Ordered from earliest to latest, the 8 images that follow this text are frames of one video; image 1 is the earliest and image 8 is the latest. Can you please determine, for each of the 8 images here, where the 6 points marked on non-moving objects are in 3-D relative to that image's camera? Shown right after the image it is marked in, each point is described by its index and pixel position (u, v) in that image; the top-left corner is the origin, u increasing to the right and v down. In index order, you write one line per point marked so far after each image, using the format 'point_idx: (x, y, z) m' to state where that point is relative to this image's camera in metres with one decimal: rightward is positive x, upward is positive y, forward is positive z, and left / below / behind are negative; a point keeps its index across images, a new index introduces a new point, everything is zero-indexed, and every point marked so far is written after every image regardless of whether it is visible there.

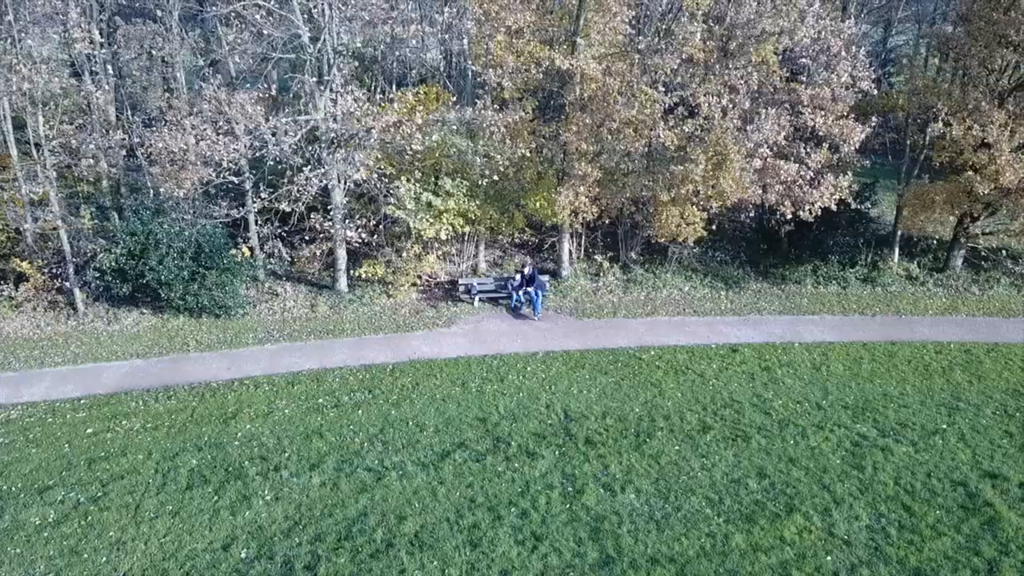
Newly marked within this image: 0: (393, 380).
0: (-2.1, -1.6, +14.4) m
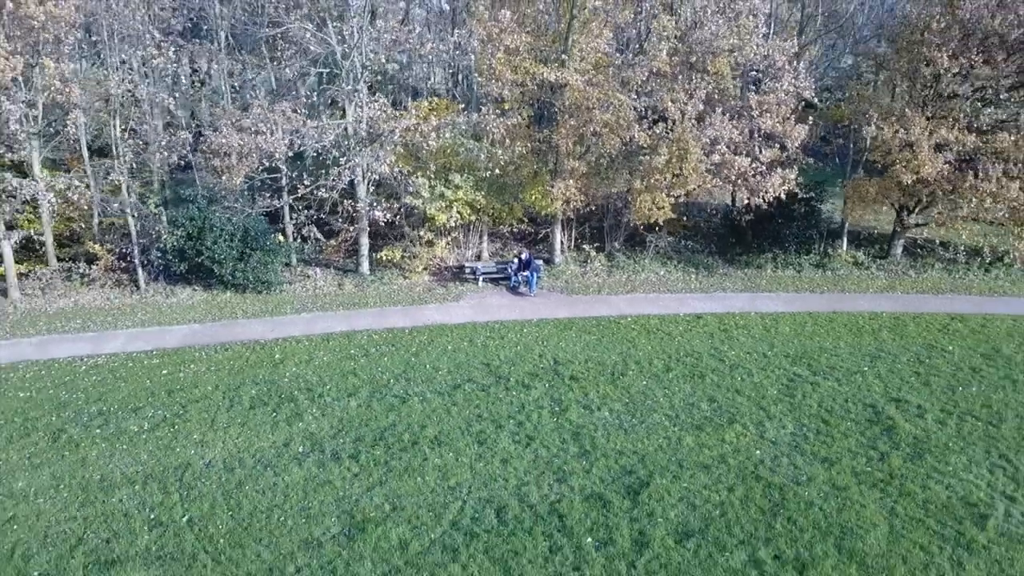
0: (-2.1, -1.0, +17.3) m
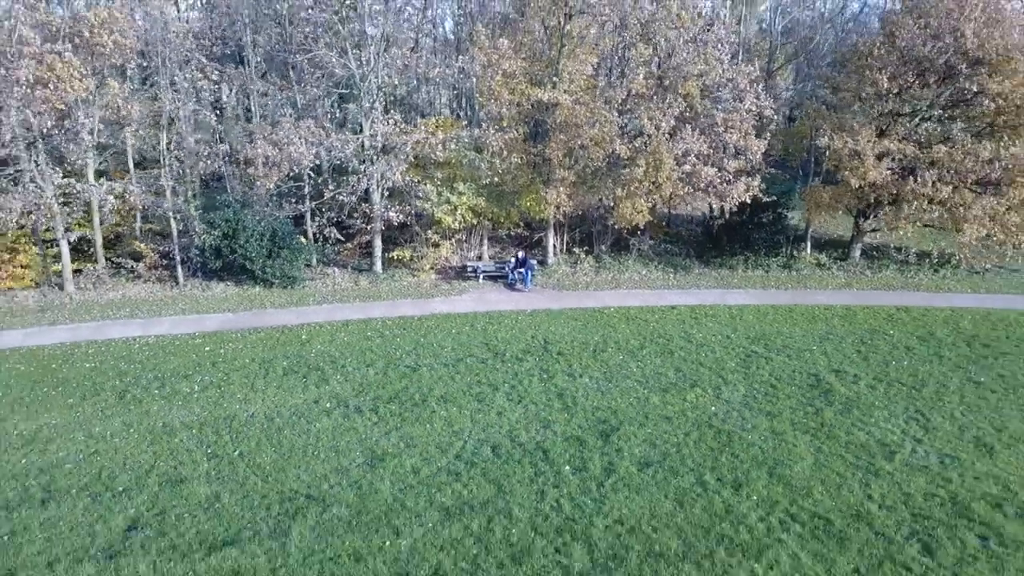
0: (-2.2, -0.8, +19.8) m
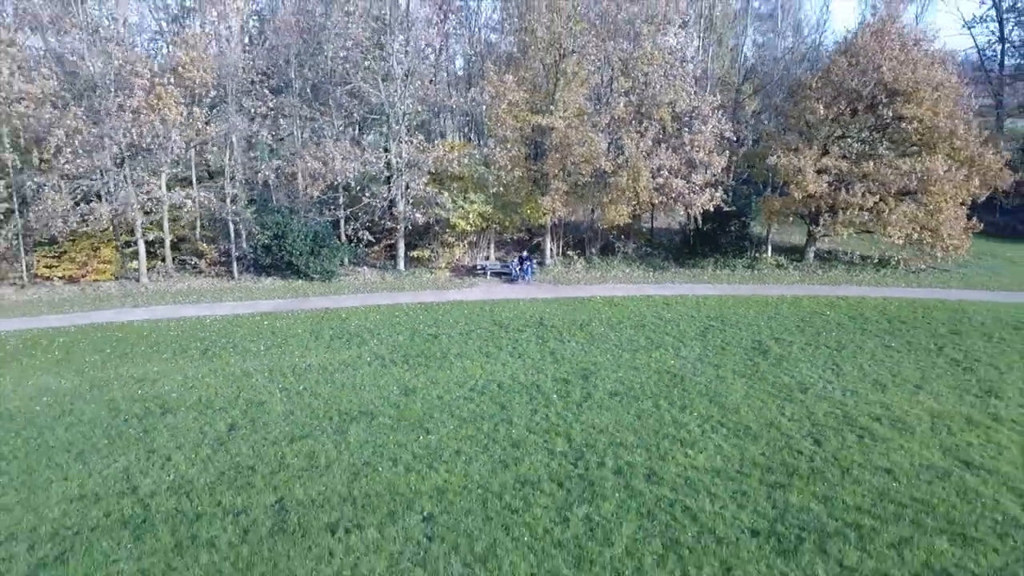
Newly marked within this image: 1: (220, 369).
0: (-2.1, -0.5, +23.9) m
1: (-6.5, -1.8, +18.5) m
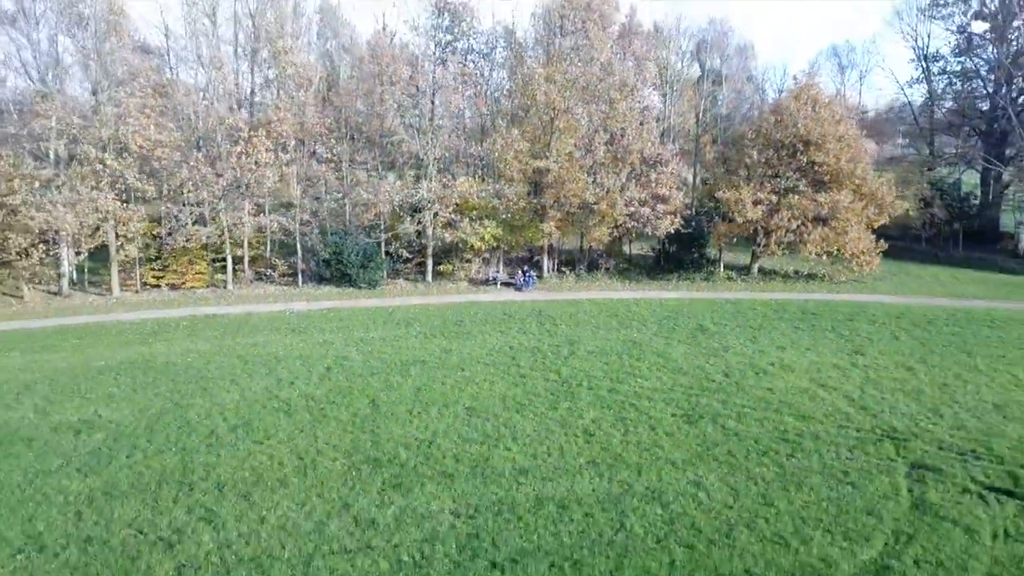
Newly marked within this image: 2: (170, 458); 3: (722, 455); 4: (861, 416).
0: (-1.9, -0.6, +31.0) m
1: (-6.2, -1.6, +25.6) m
2: (-6.6, -3.3, +16.2) m
3: (+4.1, -3.2, +16.3) m
4: (+7.9, -2.8, +18.8) m
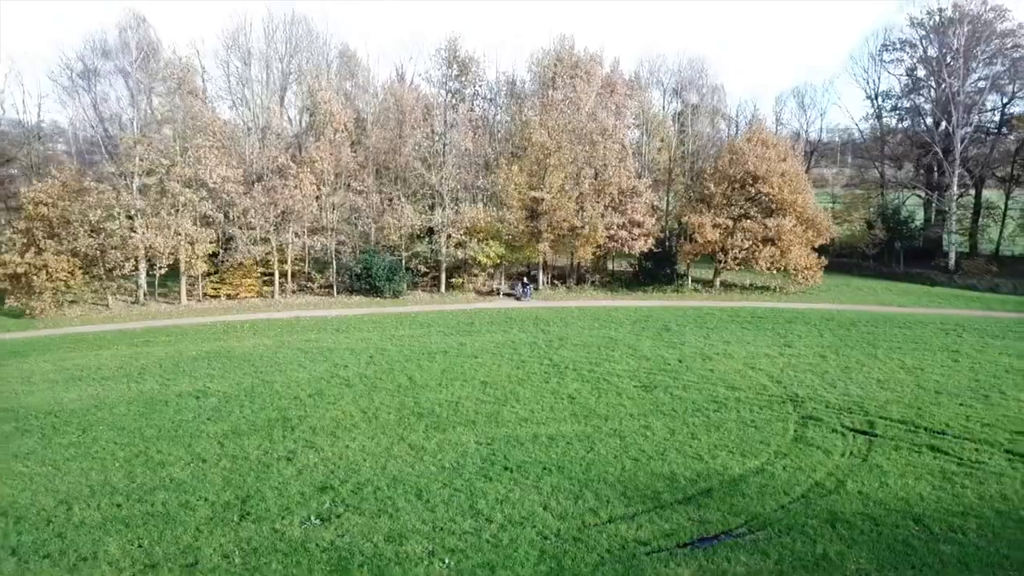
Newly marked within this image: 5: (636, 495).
0: (-1.9, -1.0, +37.5) m
1: (-6.2, -1.9, +32.0) m
2: (-6.5, -3.4, +22.6) m
3: (+4.2, -3.3, +22.7) m
4: (+8.0, -3.0, +25.3) m
5: (+2.5, -4.2, +17.0) m
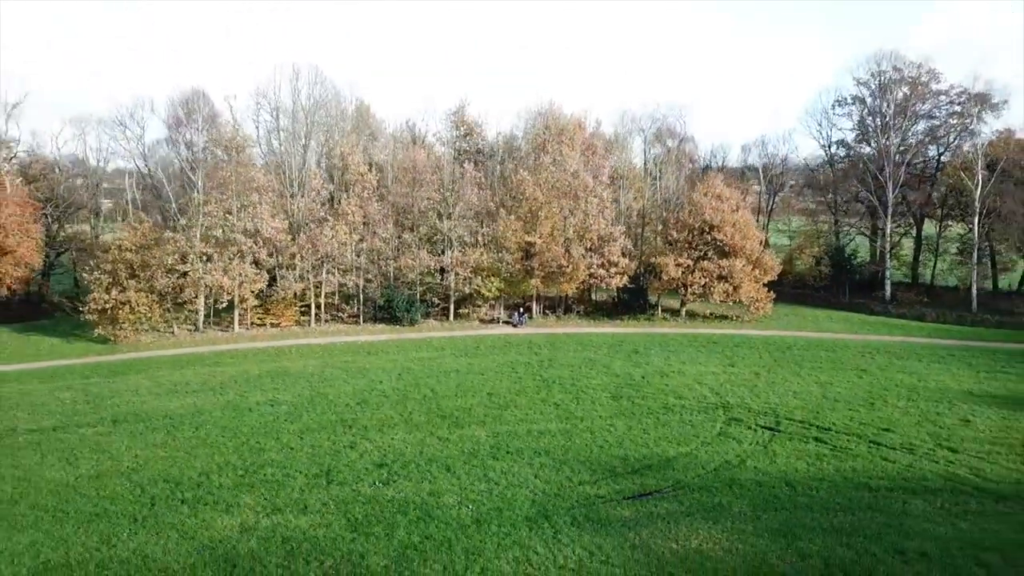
0: (-2.0, -2.6, +45.1) m
1: (-6.2, -3.3, +39.5) m
2: (-6.5, -4.6, +30.1) m
3: (+4.2, -4.5, +30.3) m
4: (+7.9, -4.3, +32.9) m
5: (+2.6, -5.3, +24.6) m
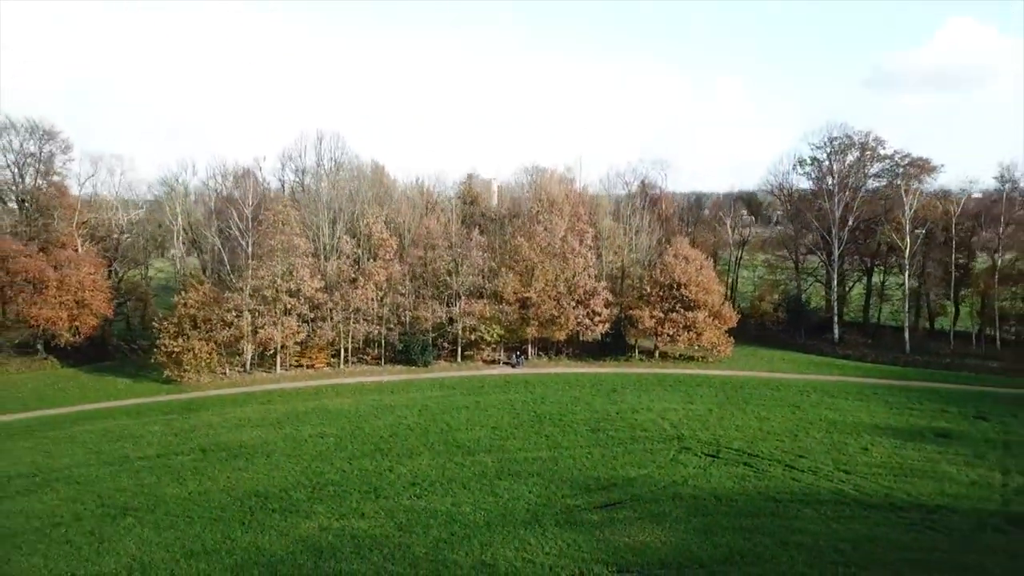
0: (-2.1, -5.6, +53.4) m
1: (-6.3, -6.2, +47.9) m
2: (-6.6, -7.2, +38.4) m
3: (+4.2, -7.2, +38.6) m
4: (+7.9, -7.0, +41.2) m
5: (+2.6, -7.8, +32.9) m
